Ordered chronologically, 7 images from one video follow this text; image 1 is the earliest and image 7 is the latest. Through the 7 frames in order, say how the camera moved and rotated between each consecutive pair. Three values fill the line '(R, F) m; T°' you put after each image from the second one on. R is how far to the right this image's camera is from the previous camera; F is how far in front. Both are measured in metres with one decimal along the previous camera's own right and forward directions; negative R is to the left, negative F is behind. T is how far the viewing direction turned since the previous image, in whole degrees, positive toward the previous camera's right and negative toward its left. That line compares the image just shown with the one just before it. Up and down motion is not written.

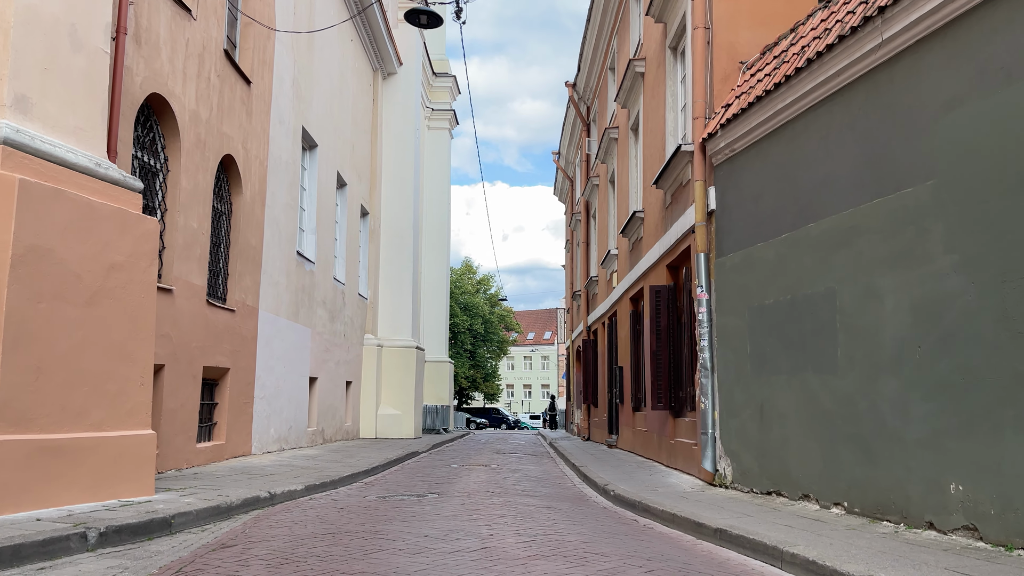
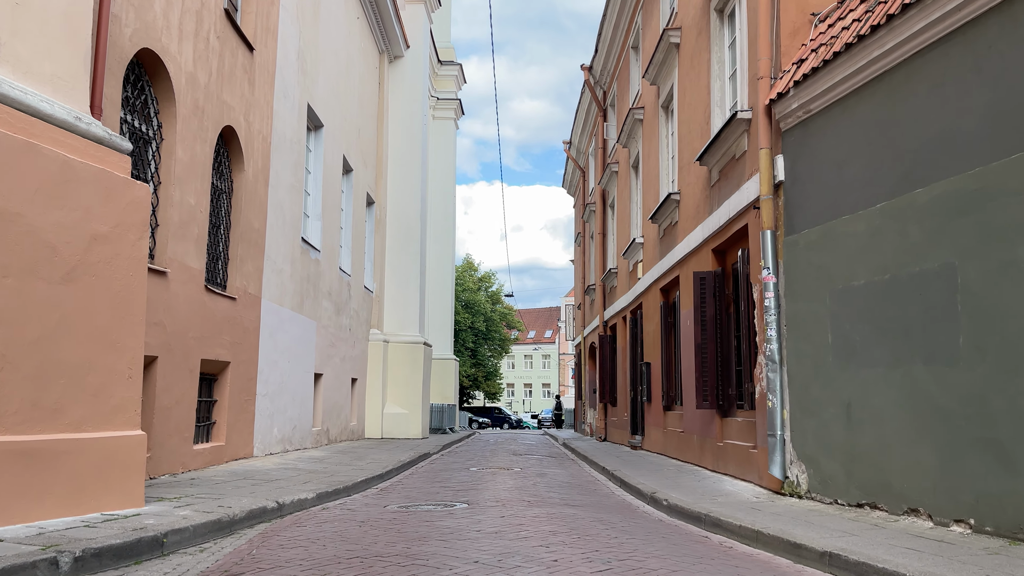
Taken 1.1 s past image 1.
(-0.5, +1.2) m; 0°
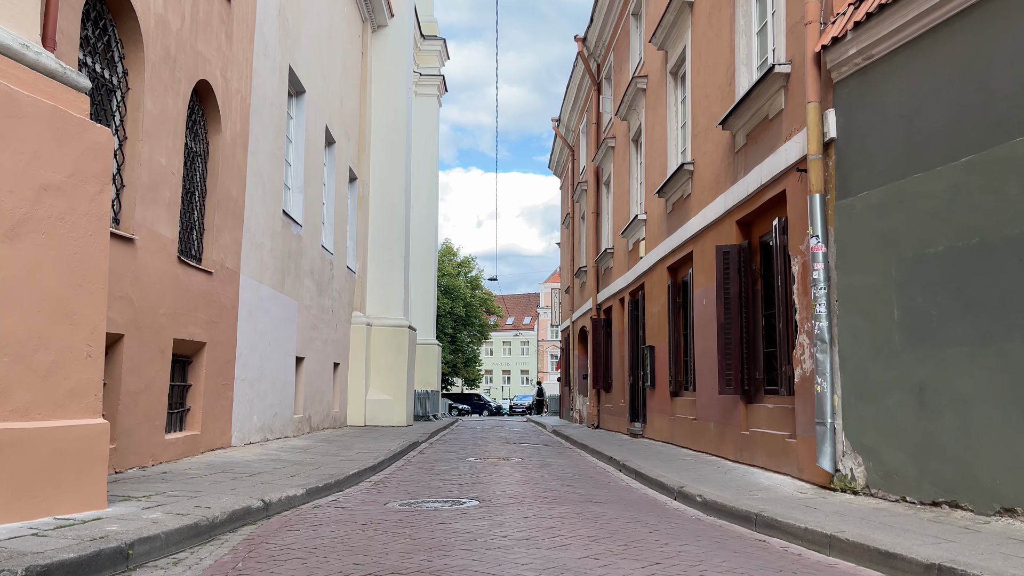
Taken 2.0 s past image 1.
(-0.4, +1.0) m; +2°
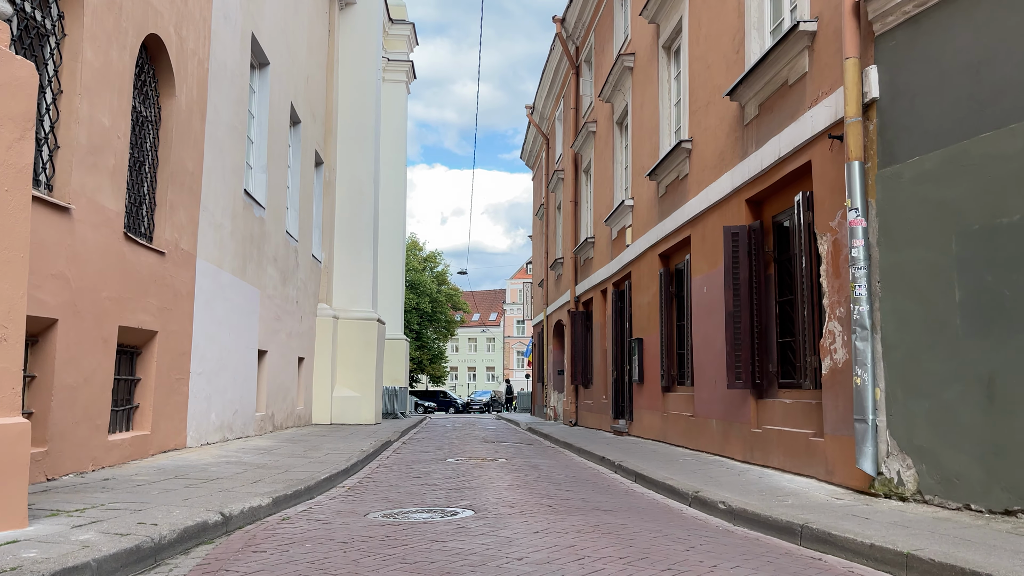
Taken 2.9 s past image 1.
(-0.3, +1.0) m; +3°
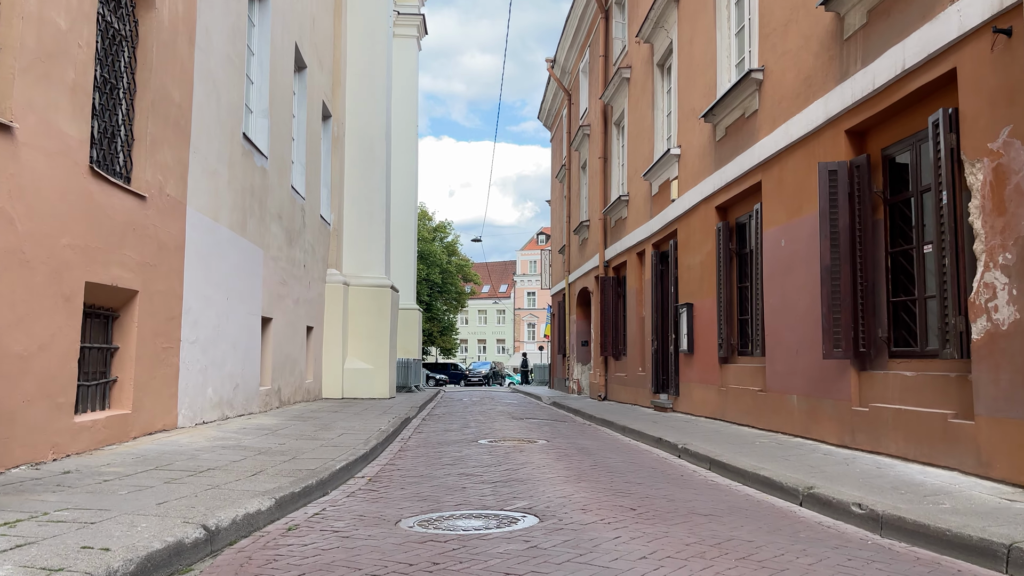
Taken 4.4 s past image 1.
(-0.4, +1.6) m; -1°
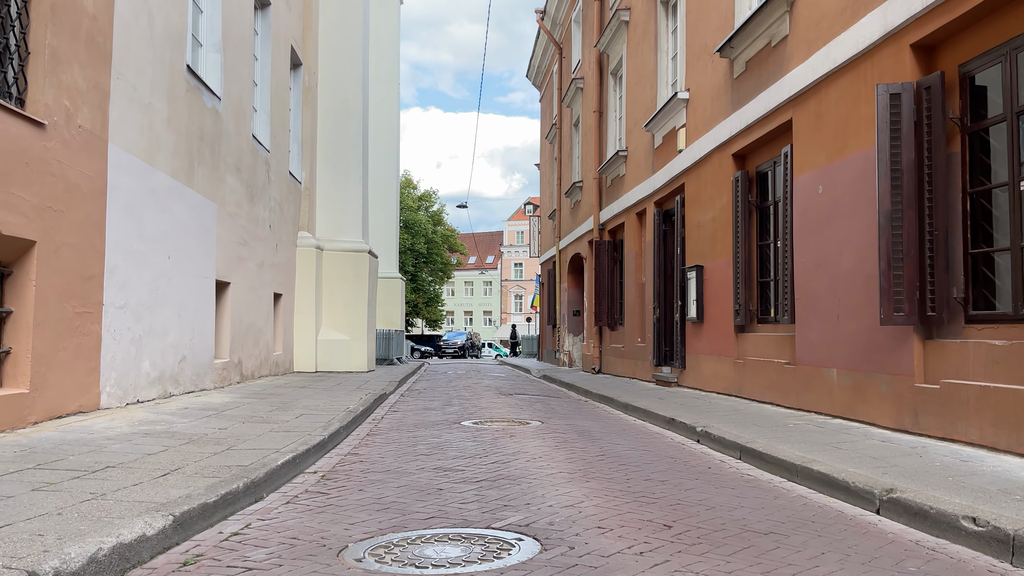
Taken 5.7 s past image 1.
(0.0, +1.5) m; +1°
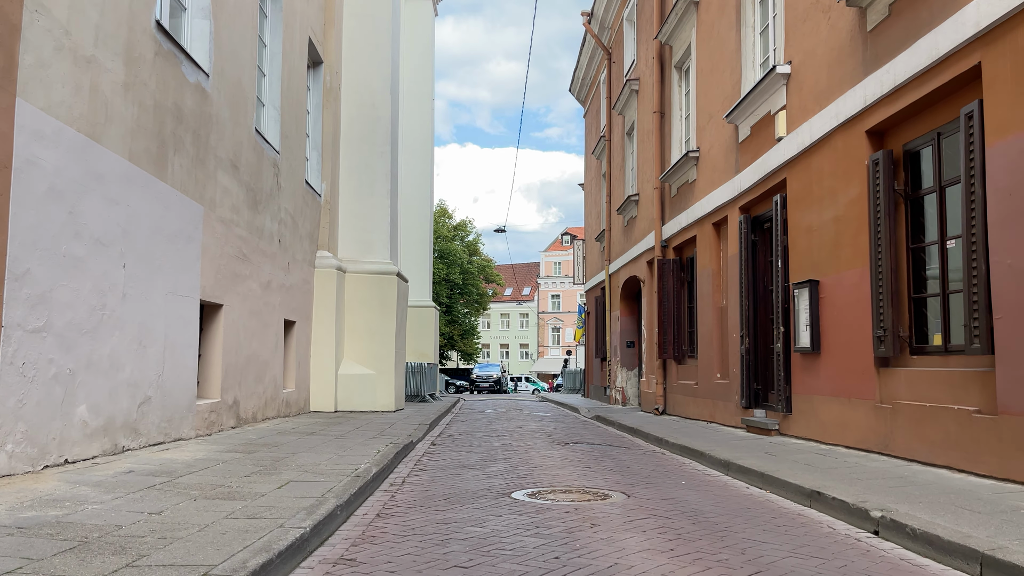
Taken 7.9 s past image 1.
(-0.3, +2.4) m; -2°
